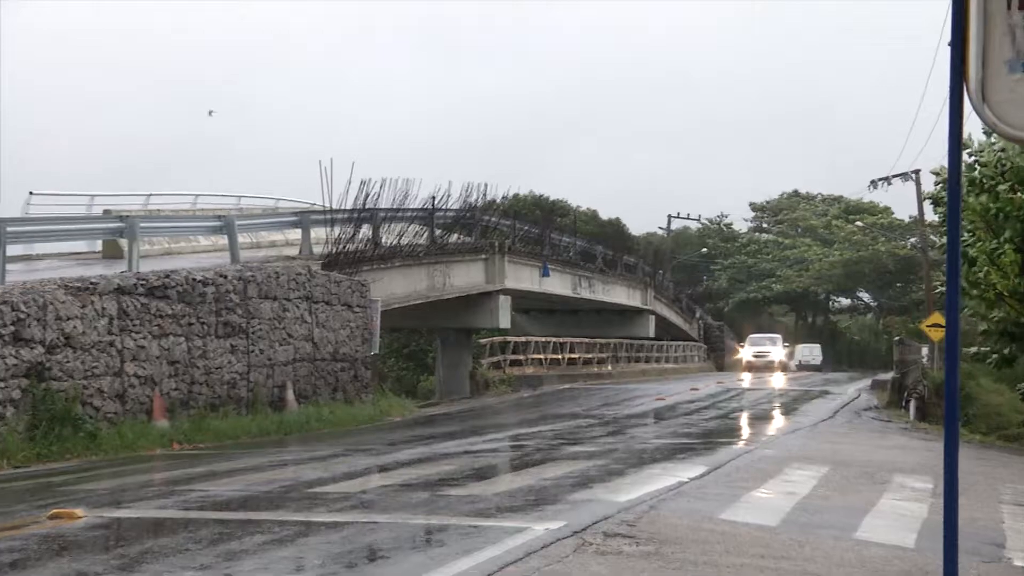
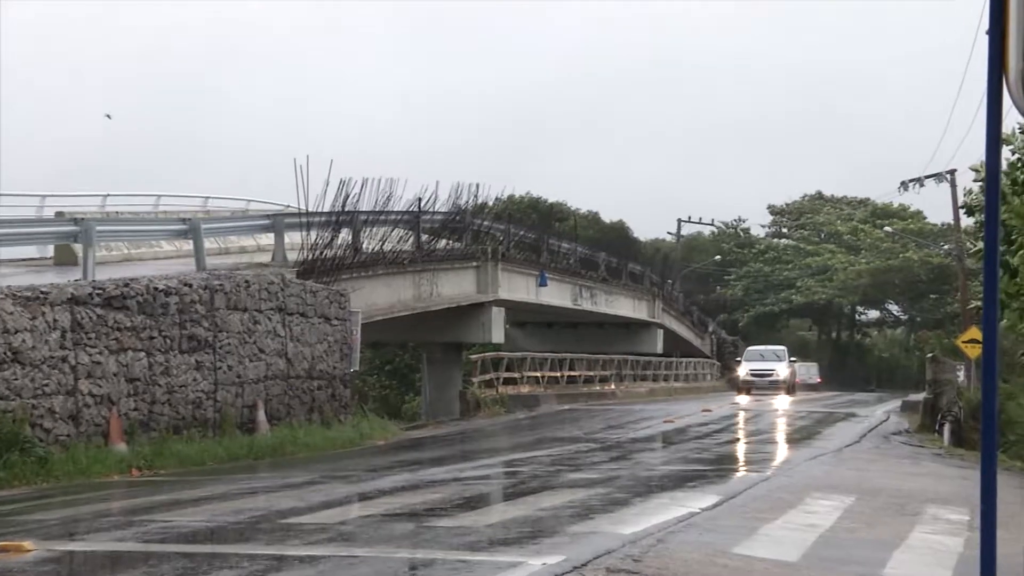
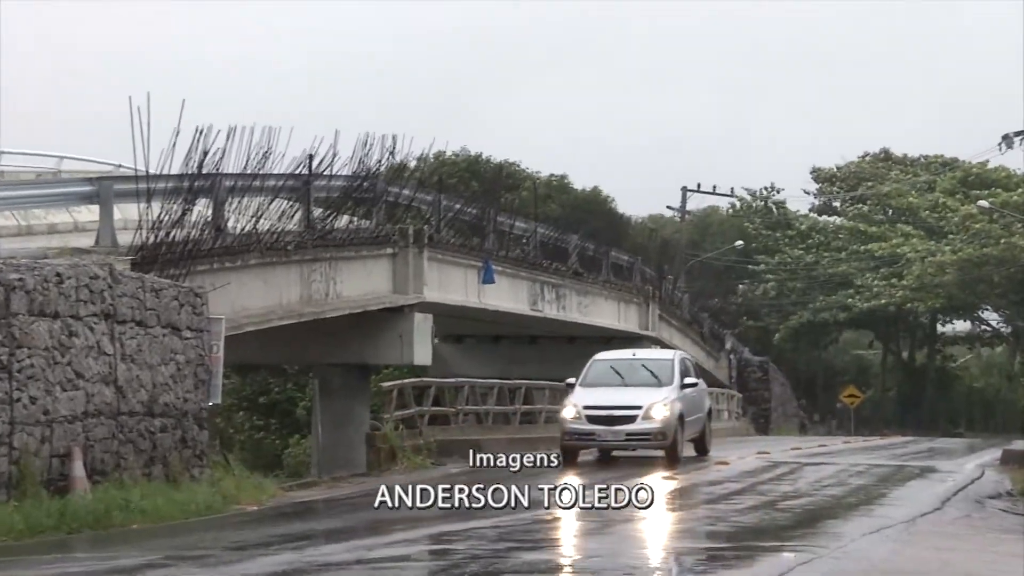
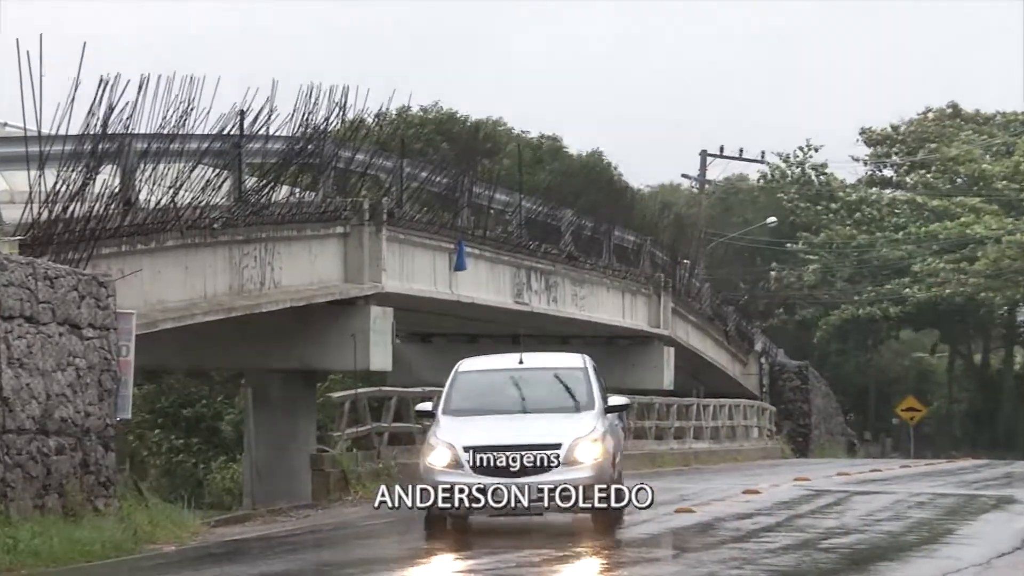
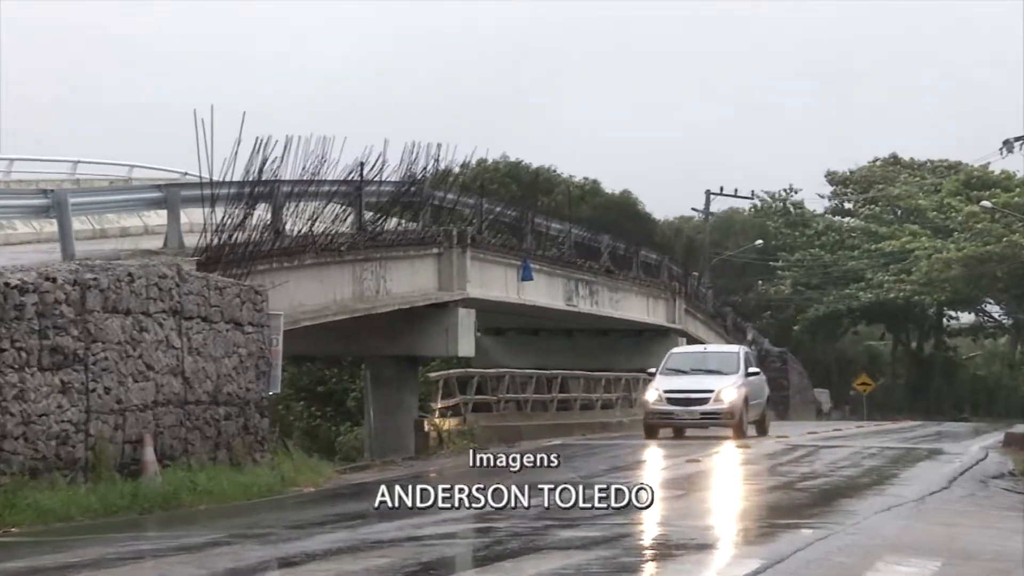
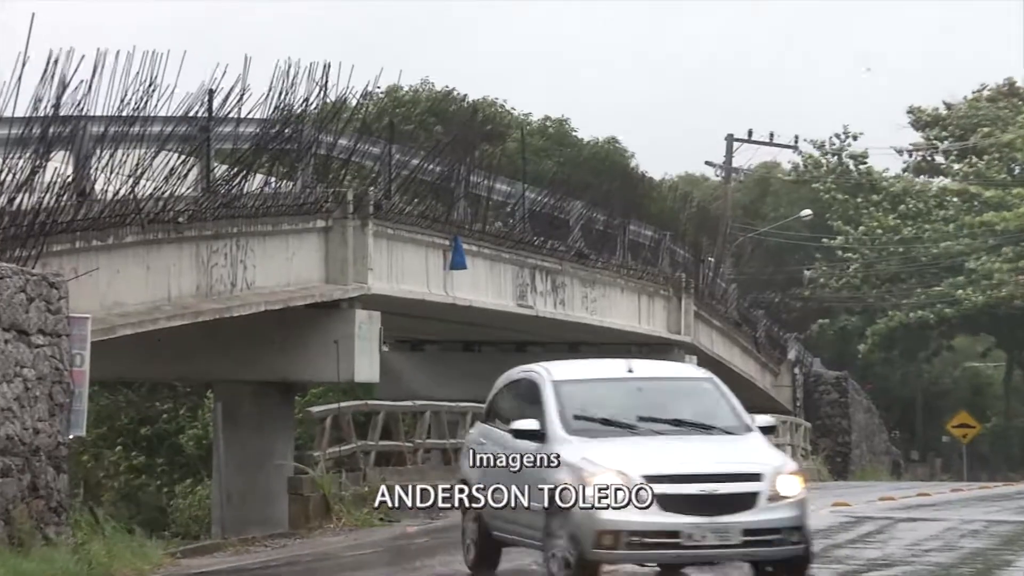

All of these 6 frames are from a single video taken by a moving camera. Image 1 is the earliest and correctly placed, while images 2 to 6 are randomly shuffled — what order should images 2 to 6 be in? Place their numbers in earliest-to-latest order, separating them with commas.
2, 5, 3, 4, 6
